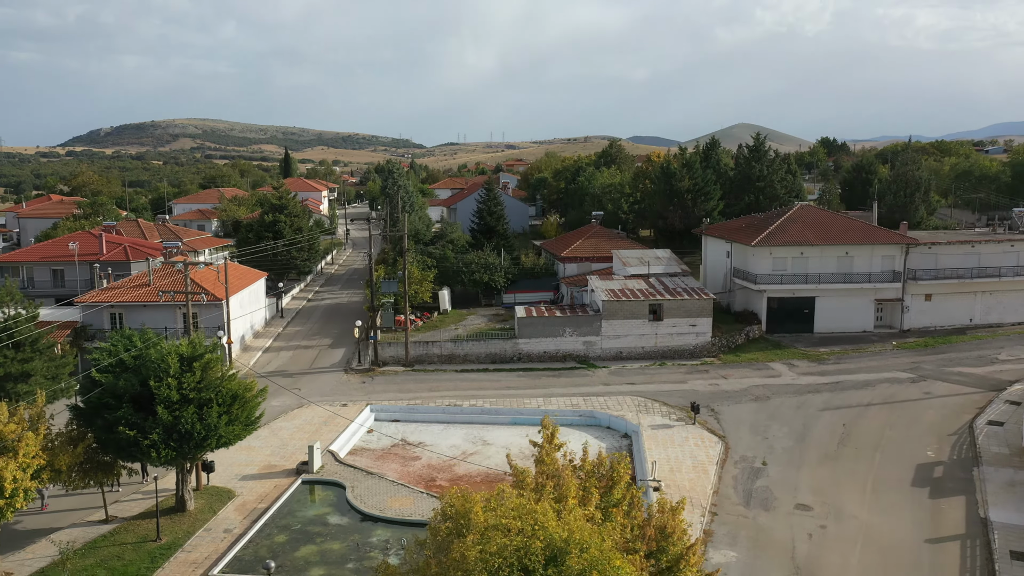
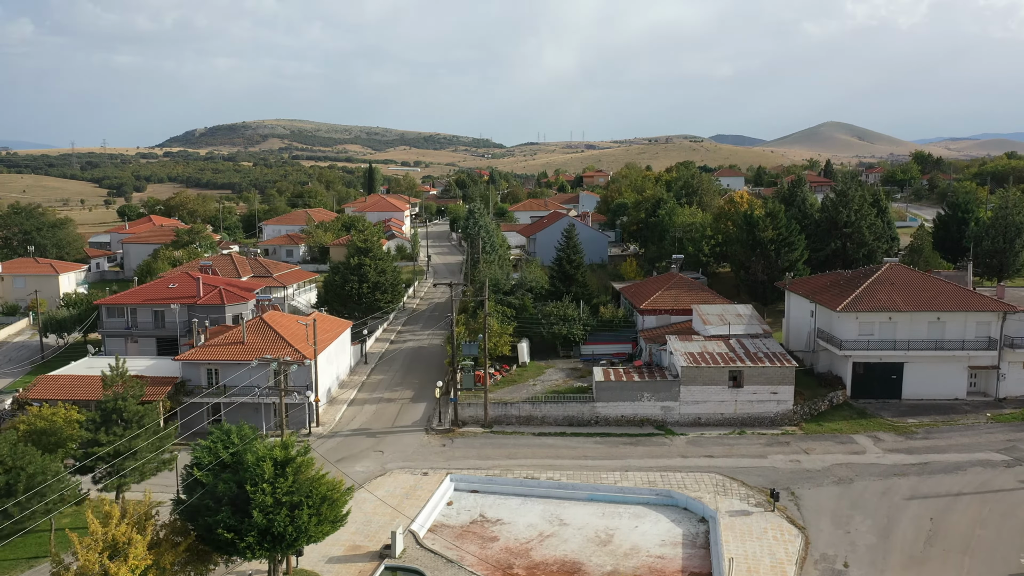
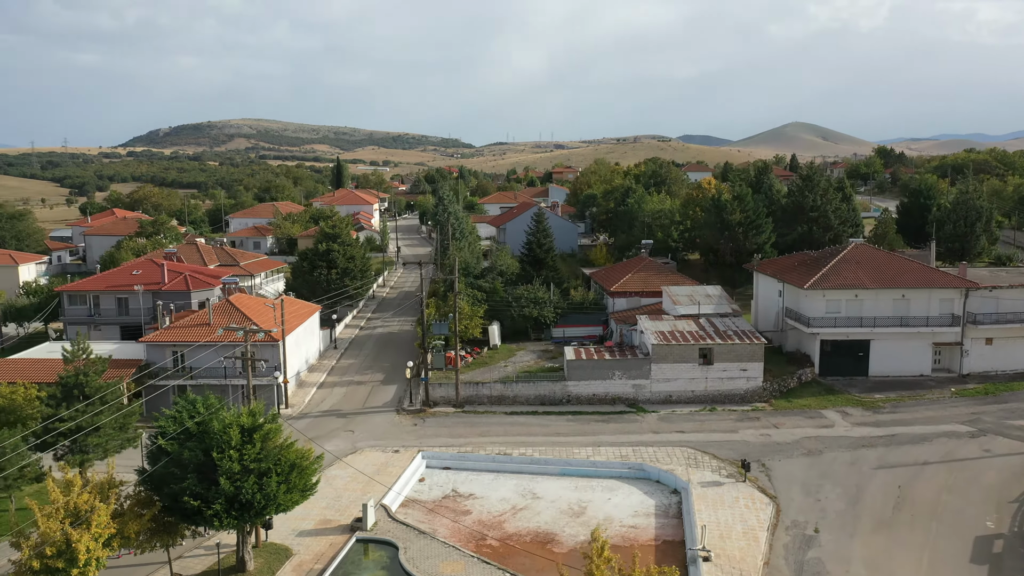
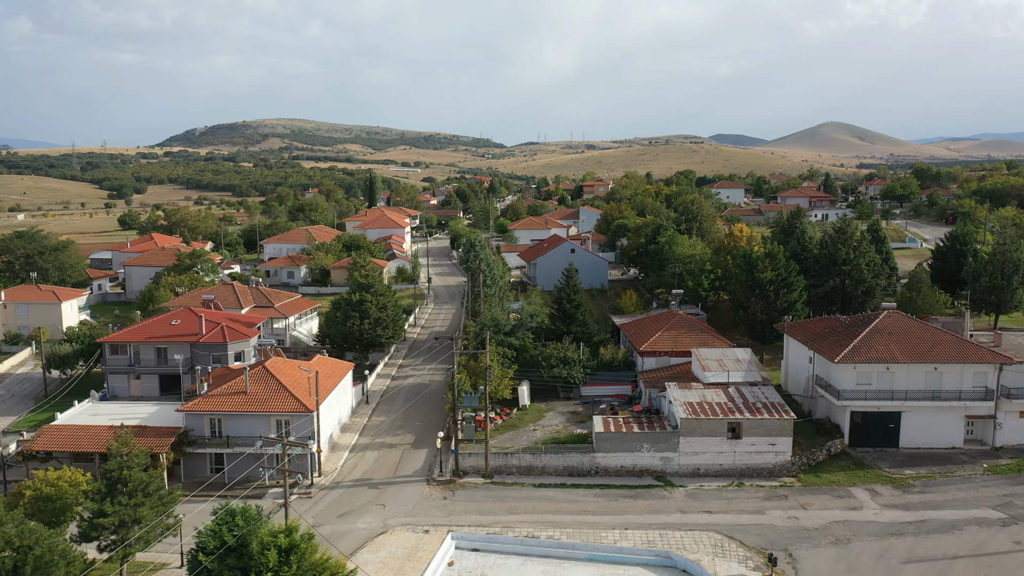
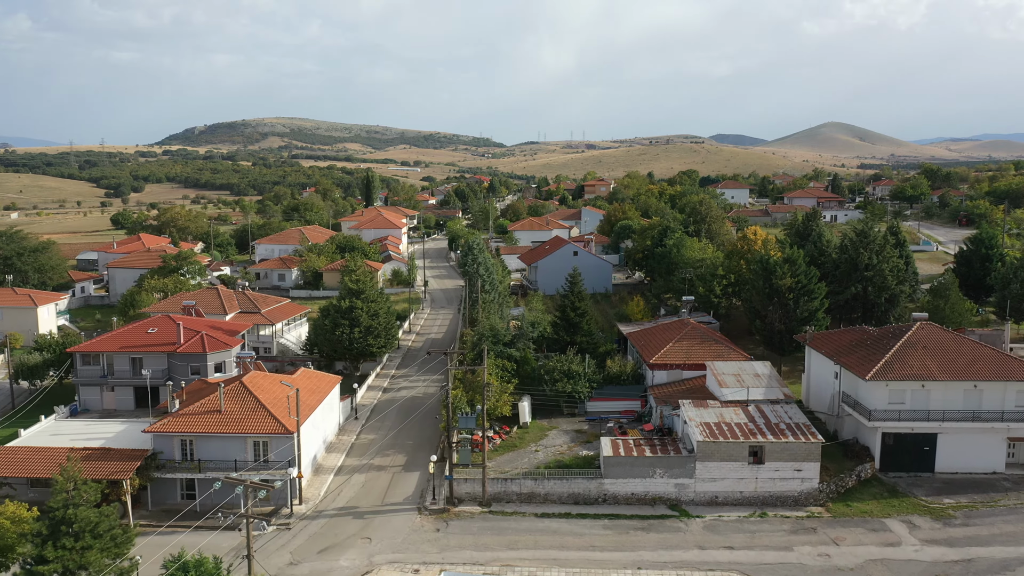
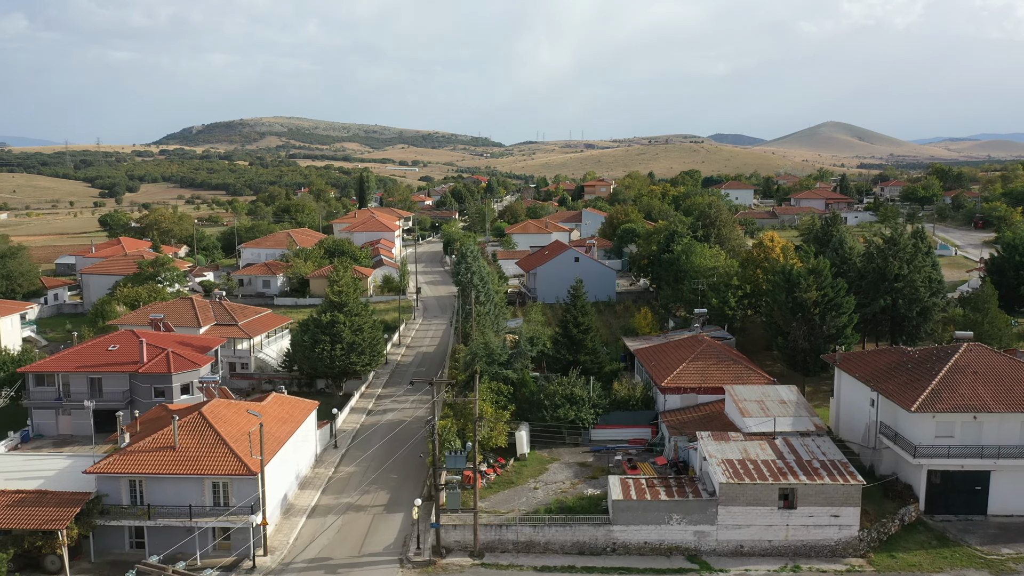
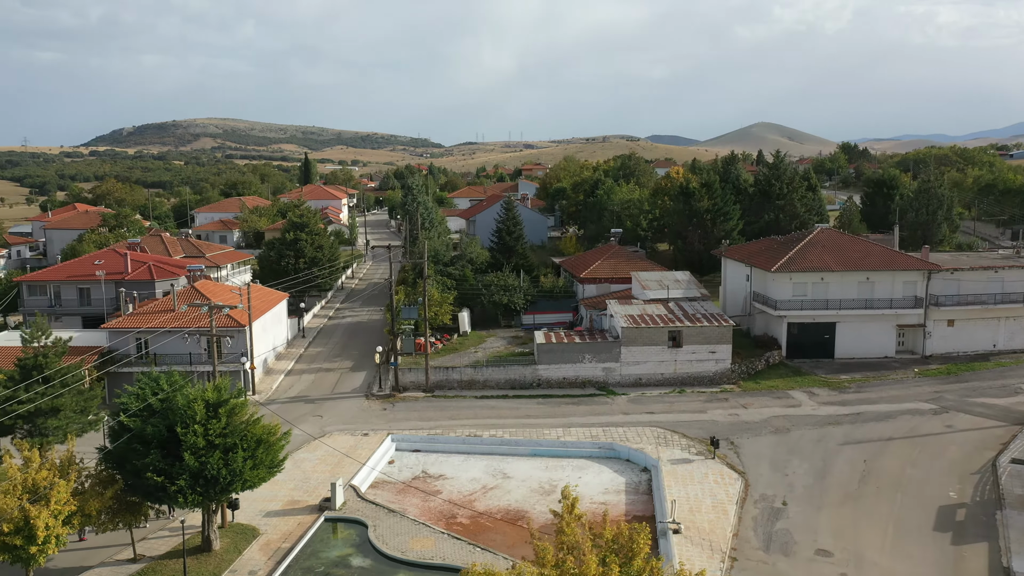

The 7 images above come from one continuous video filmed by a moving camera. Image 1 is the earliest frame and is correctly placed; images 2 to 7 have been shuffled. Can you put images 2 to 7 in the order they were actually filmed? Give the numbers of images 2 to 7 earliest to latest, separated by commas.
7, 3, 2, 4, 5, 6
